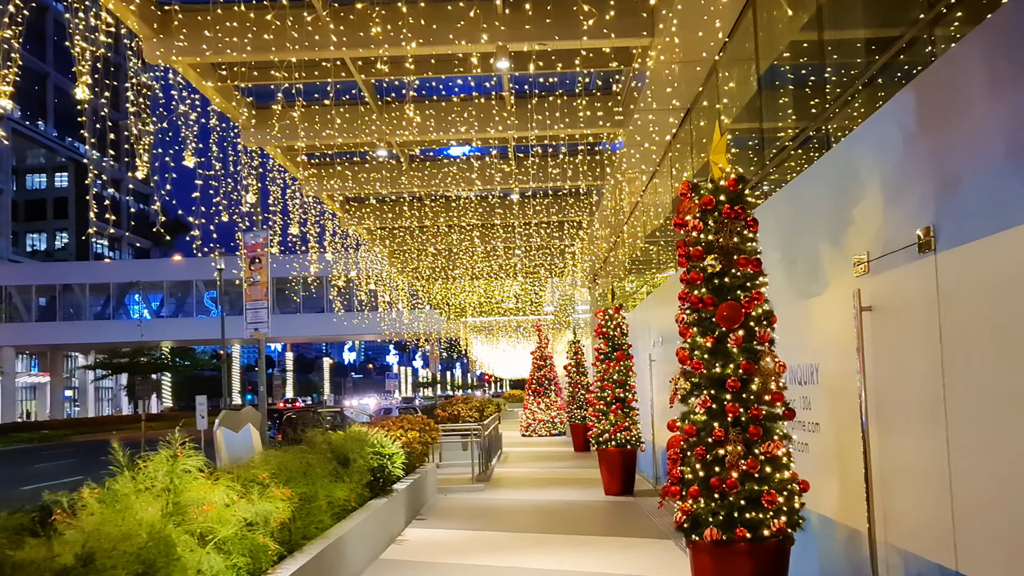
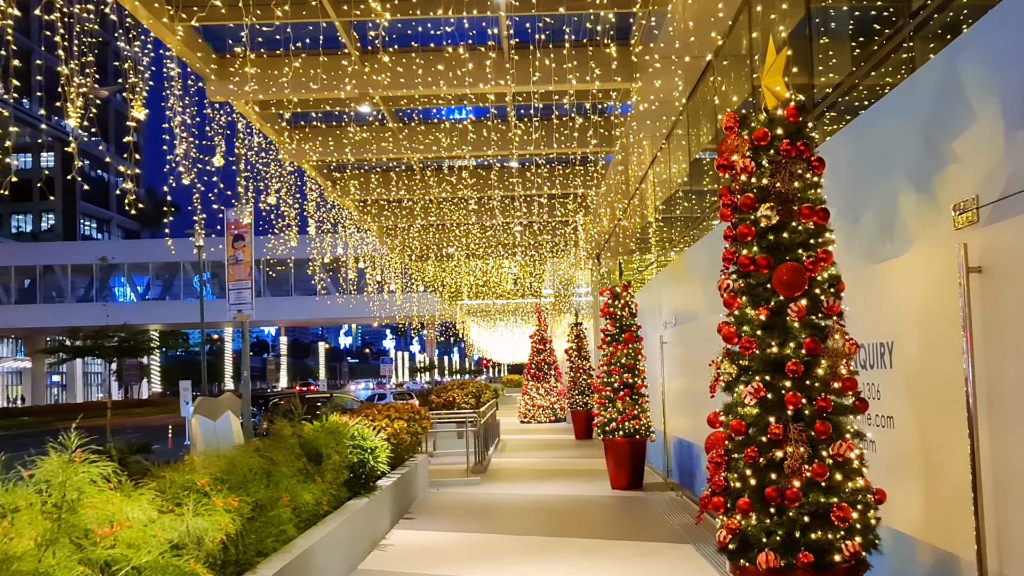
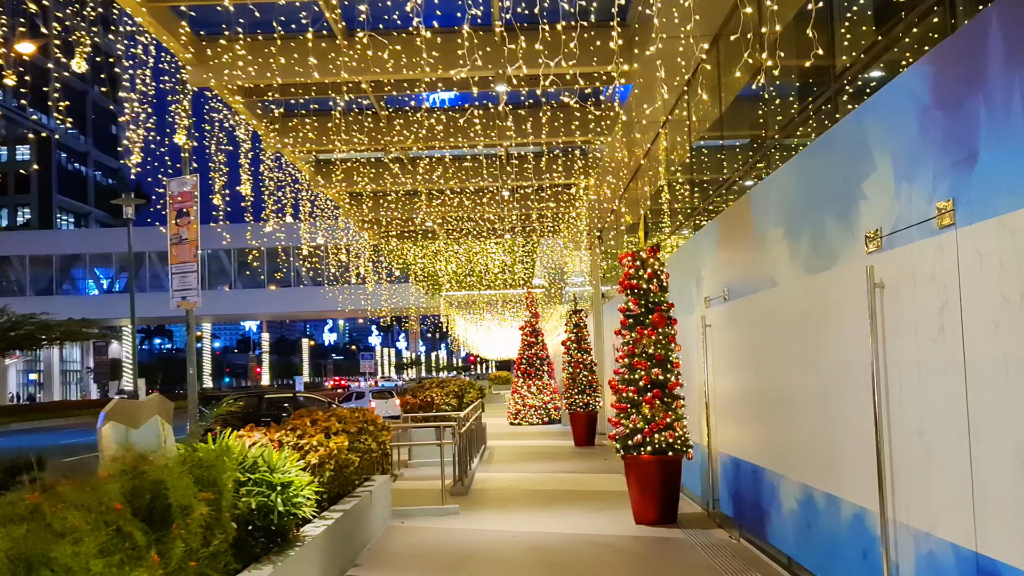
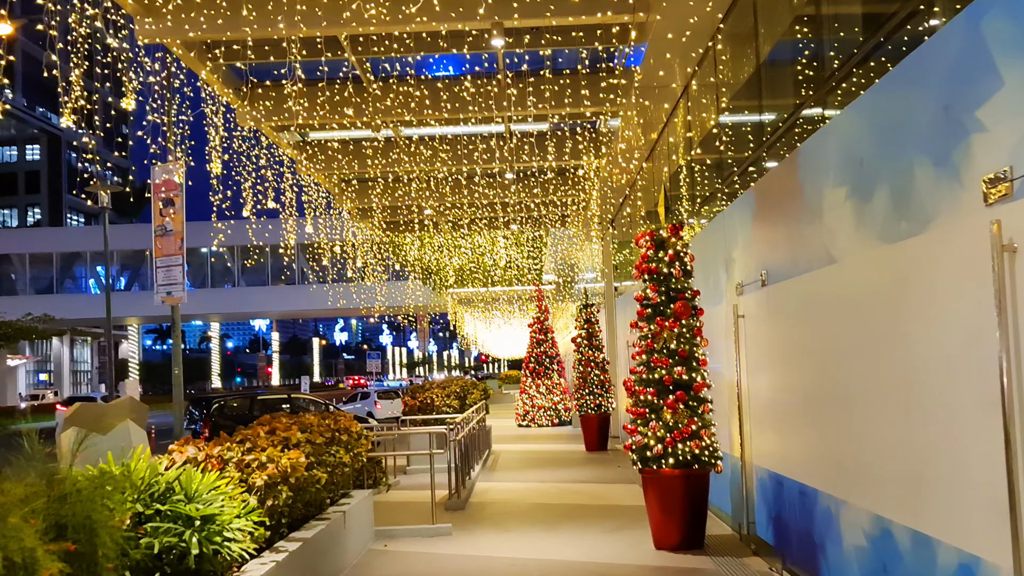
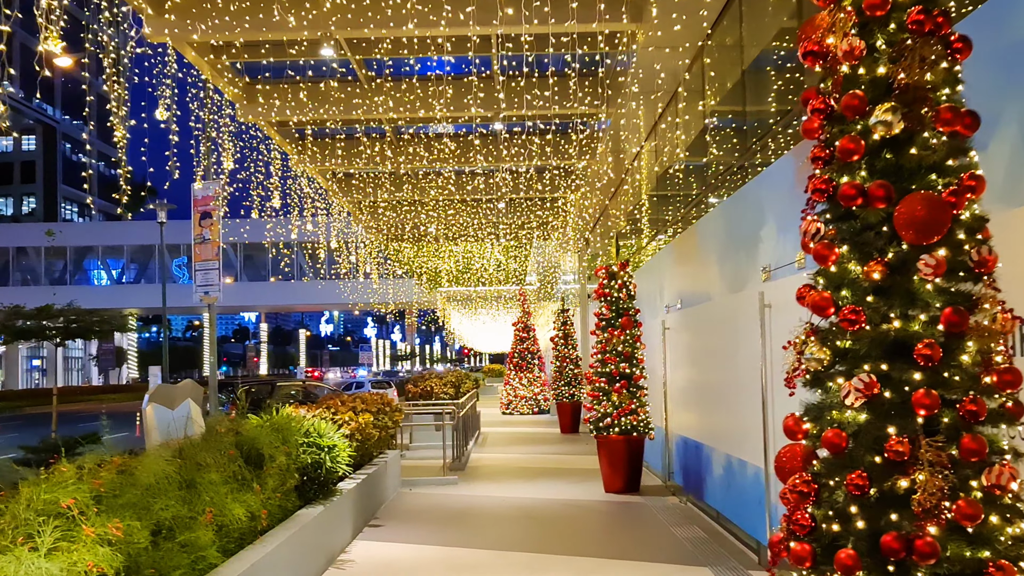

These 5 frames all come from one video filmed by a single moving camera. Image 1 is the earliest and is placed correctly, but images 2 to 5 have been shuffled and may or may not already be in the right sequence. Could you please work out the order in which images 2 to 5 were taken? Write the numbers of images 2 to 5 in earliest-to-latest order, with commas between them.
2, 5, 3, 4
